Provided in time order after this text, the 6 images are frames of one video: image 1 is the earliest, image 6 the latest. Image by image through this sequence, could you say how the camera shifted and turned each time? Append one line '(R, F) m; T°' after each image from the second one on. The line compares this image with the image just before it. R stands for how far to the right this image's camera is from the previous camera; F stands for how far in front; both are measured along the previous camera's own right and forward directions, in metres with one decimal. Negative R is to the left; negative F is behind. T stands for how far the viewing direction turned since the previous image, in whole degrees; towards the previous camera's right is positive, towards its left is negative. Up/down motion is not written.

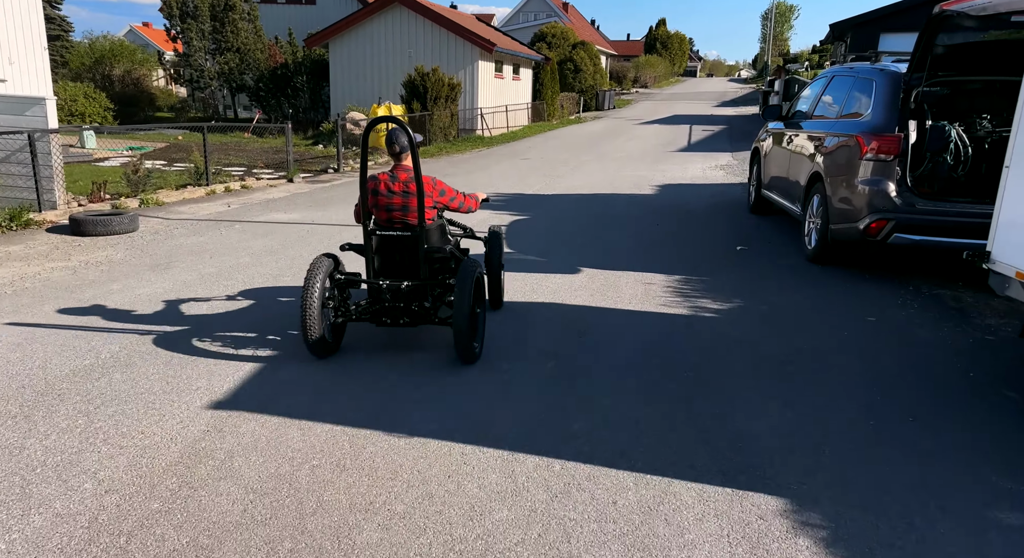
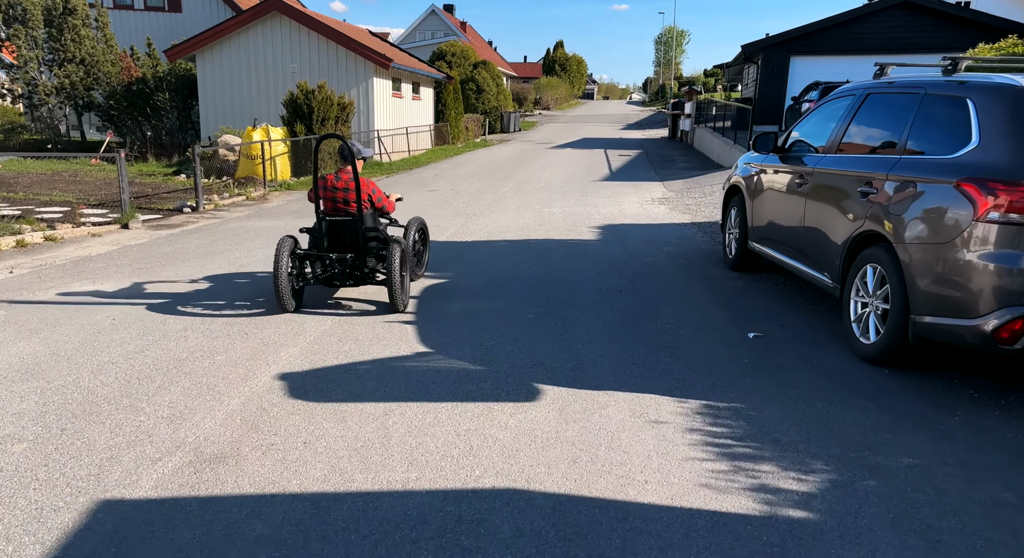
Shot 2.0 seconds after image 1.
(-0.1, +2.4) m; +8°
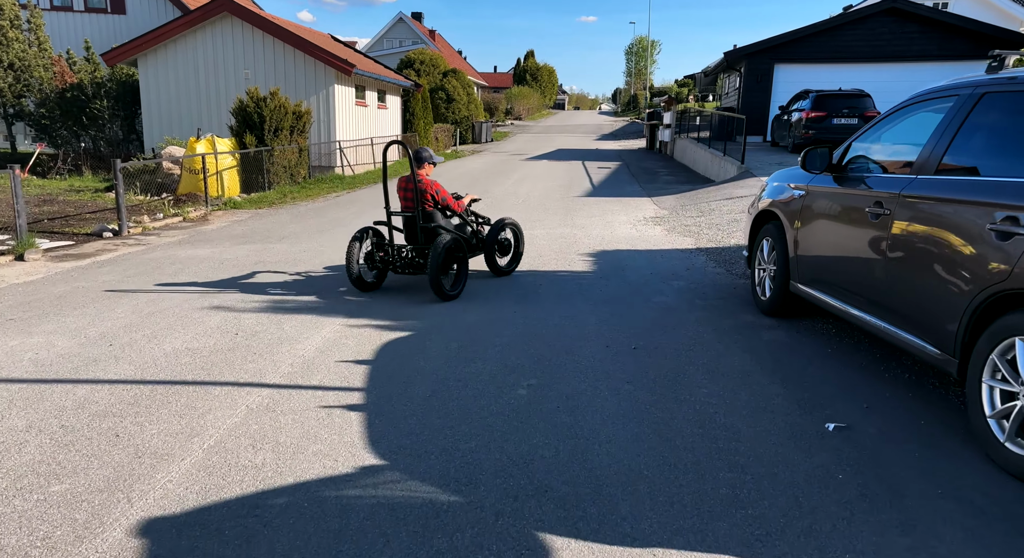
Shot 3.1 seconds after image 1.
(-0.1, +1.5) m; +2°
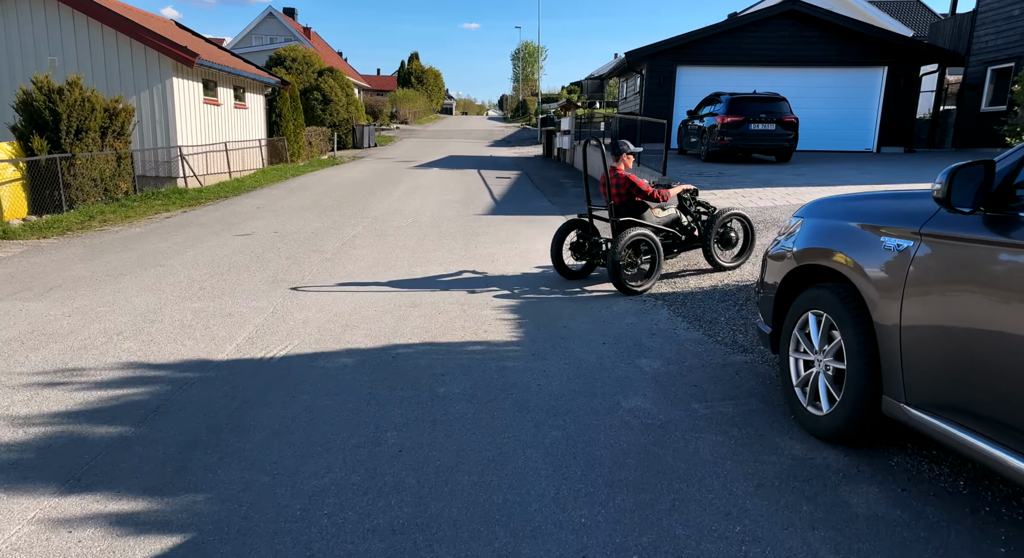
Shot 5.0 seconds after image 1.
(+0.1, +2.7) m; +9°
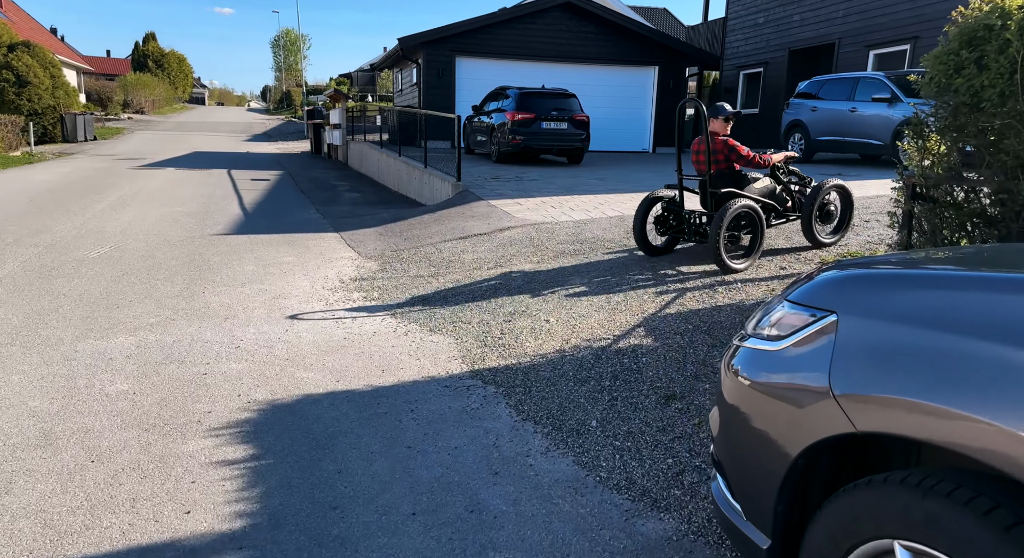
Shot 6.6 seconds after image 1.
(+0.3, +2.5) m; +17°
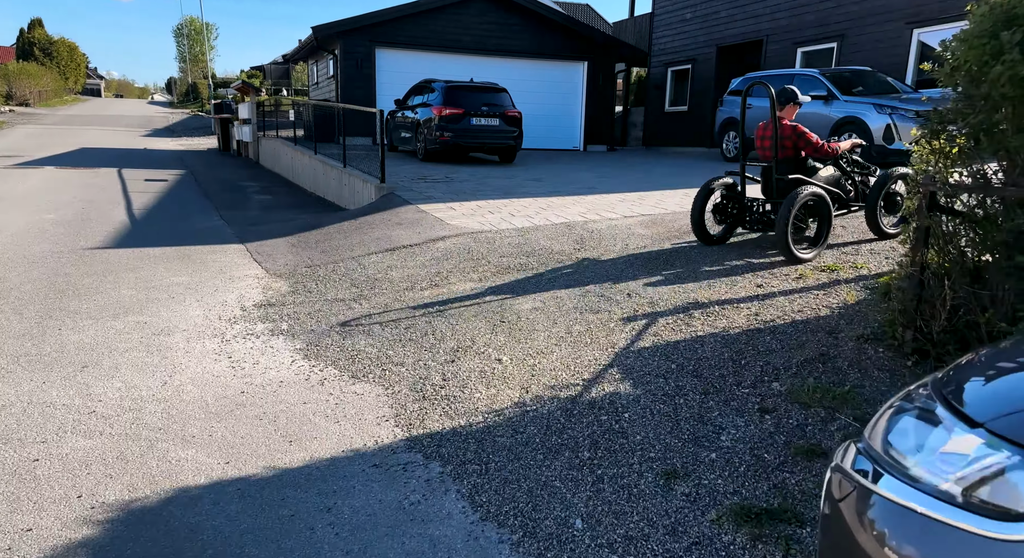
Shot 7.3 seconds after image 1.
(-0.1, +1.0) m; +6°
